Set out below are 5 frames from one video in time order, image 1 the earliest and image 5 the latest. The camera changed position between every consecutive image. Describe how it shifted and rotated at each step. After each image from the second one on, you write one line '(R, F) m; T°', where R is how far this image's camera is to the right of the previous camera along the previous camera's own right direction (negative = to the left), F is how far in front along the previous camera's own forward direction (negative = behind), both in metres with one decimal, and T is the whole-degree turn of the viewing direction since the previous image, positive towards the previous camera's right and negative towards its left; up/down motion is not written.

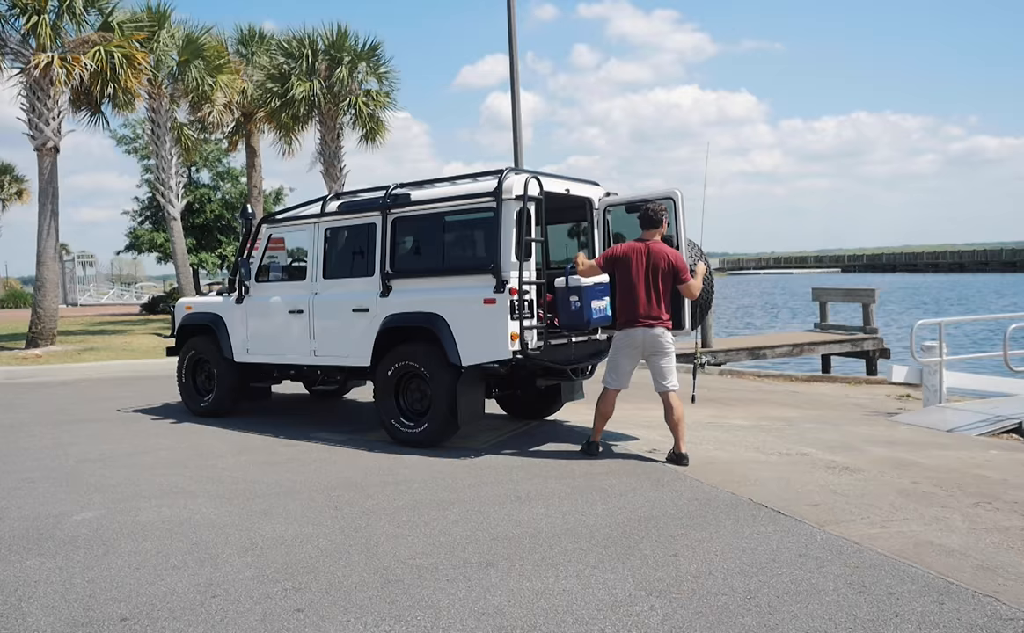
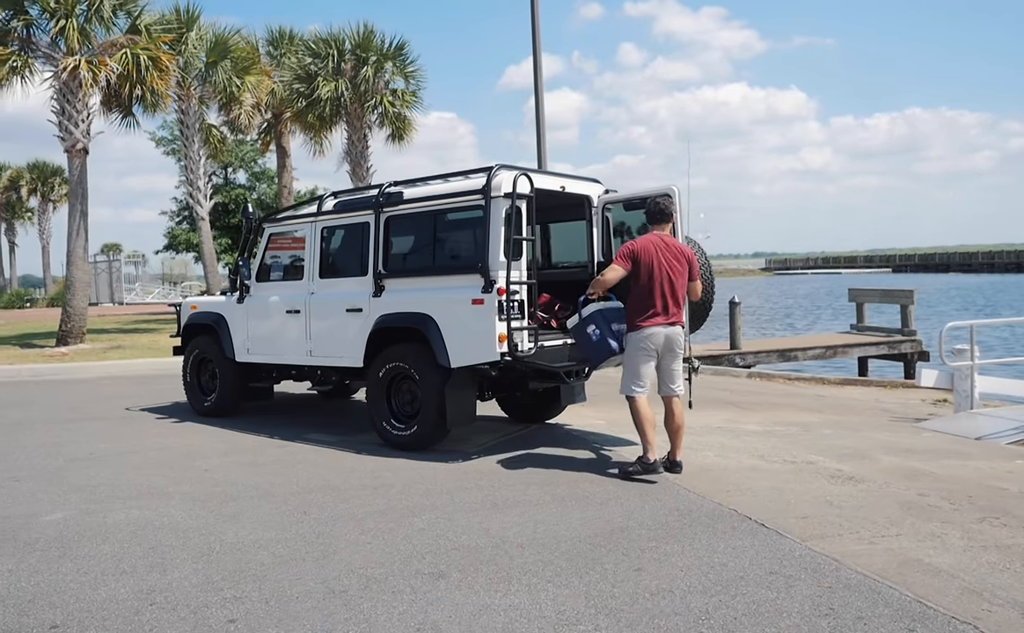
(+0.4, +0.2) m; -3°
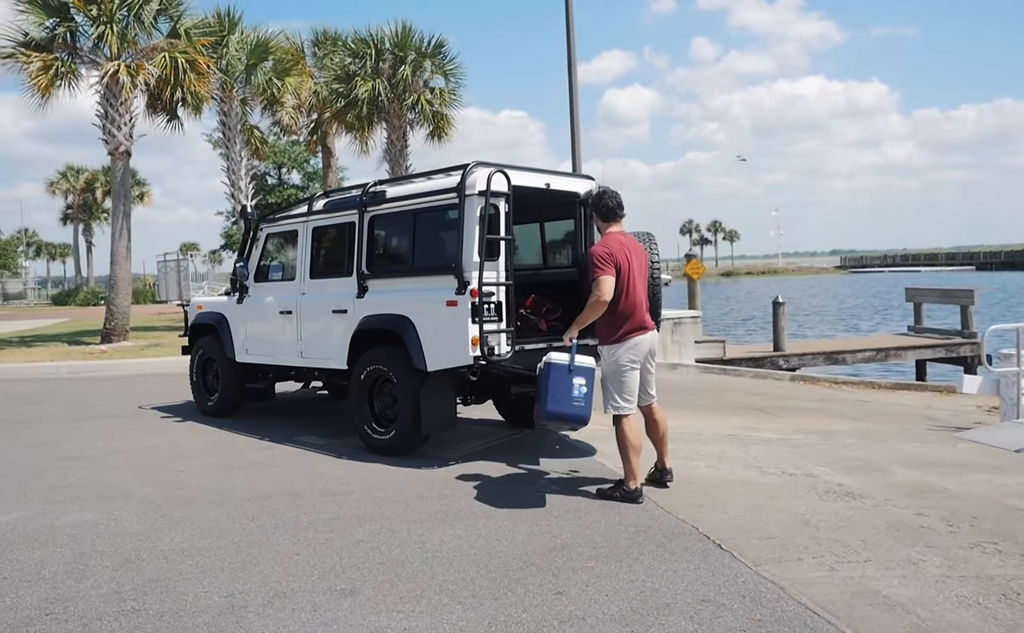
(+0.7, +0.3) m; -5°
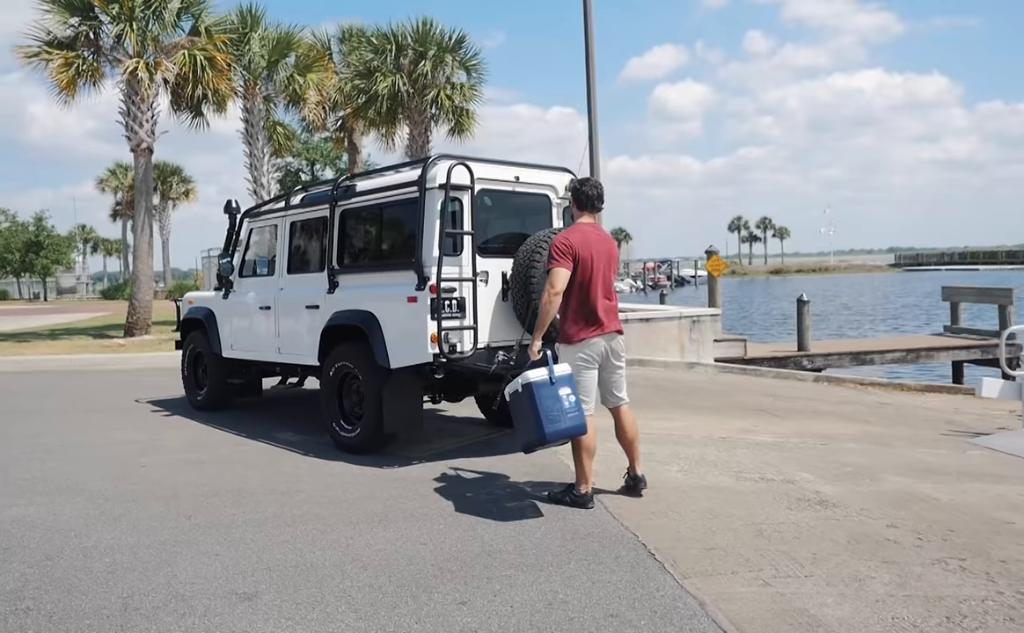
(+0.6, +0.2) m; -3°
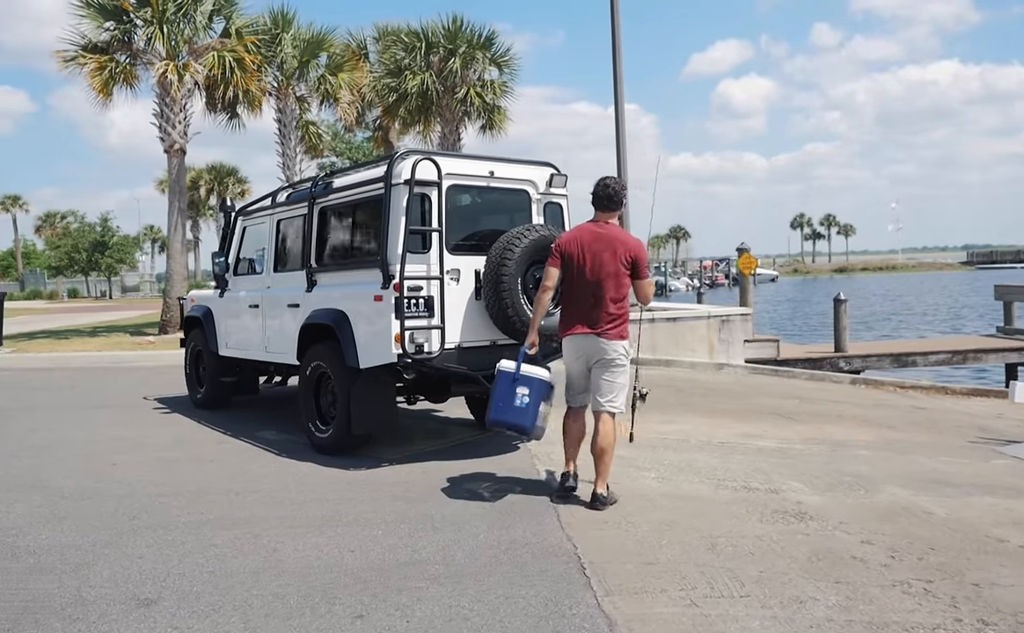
(+0.7, +0.2) m; -4°
